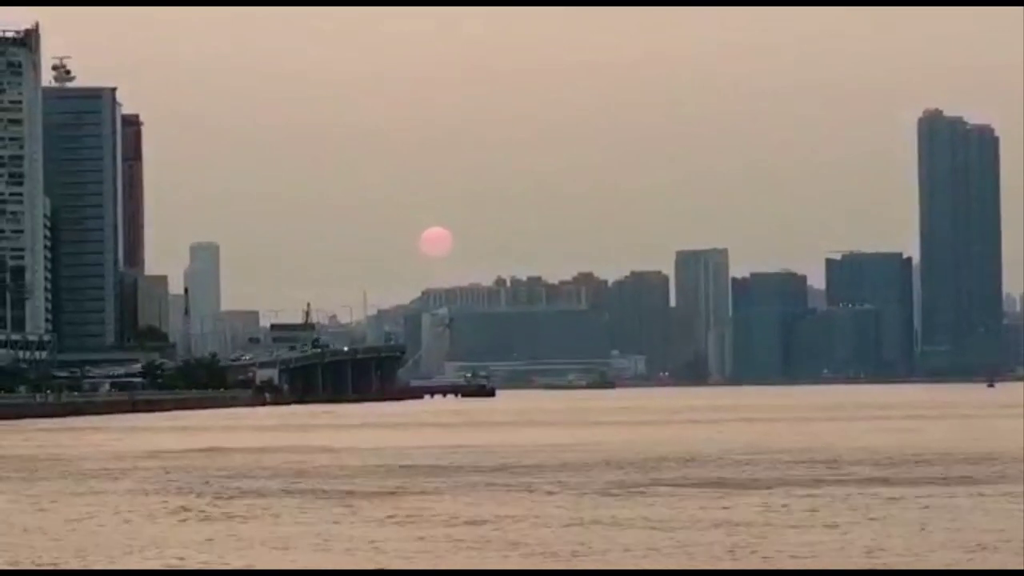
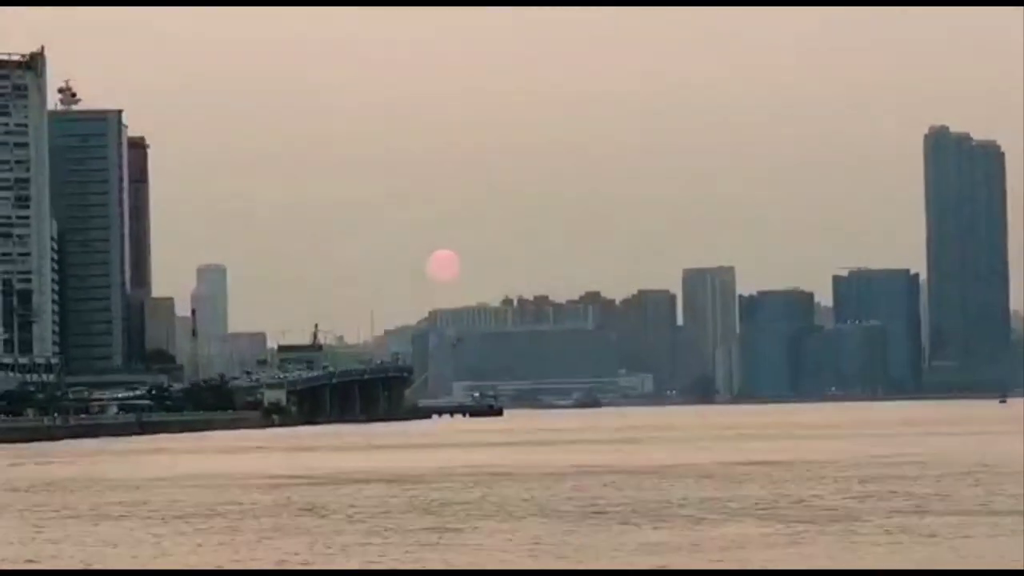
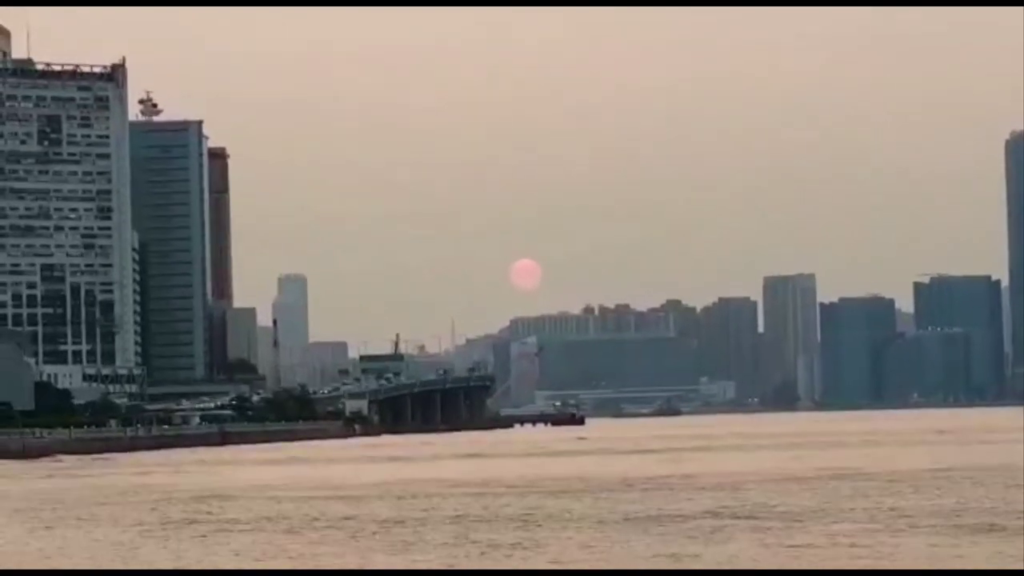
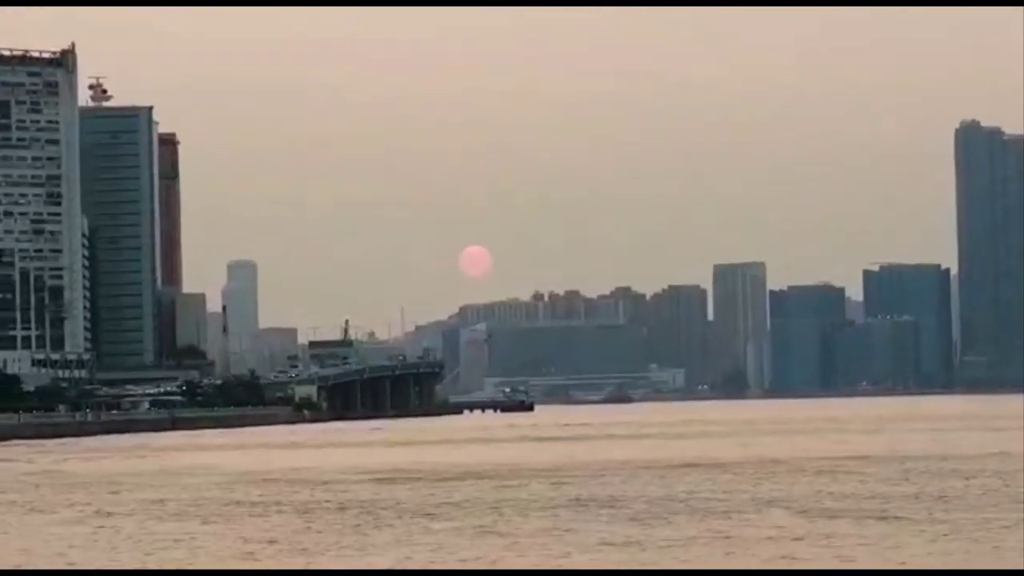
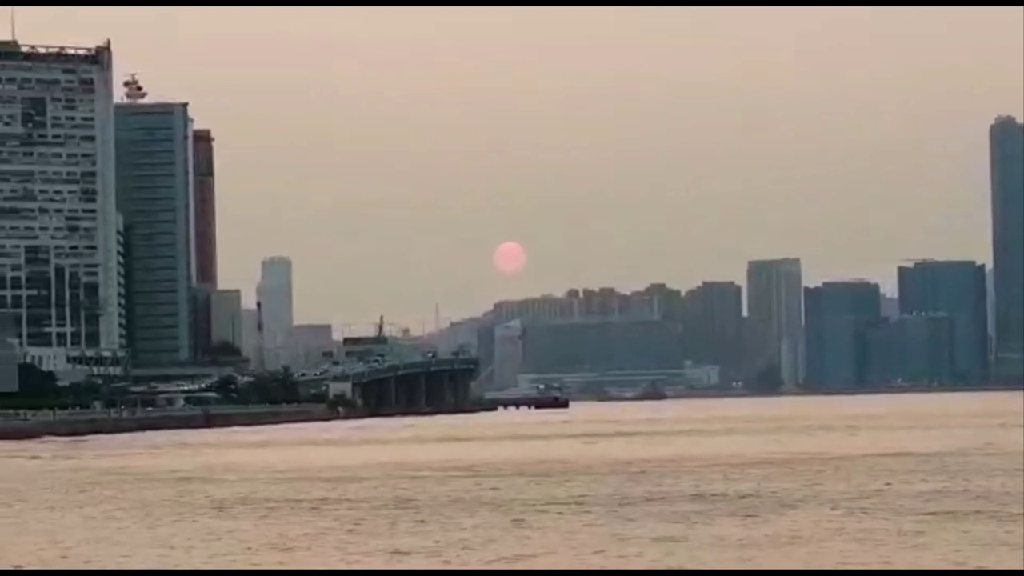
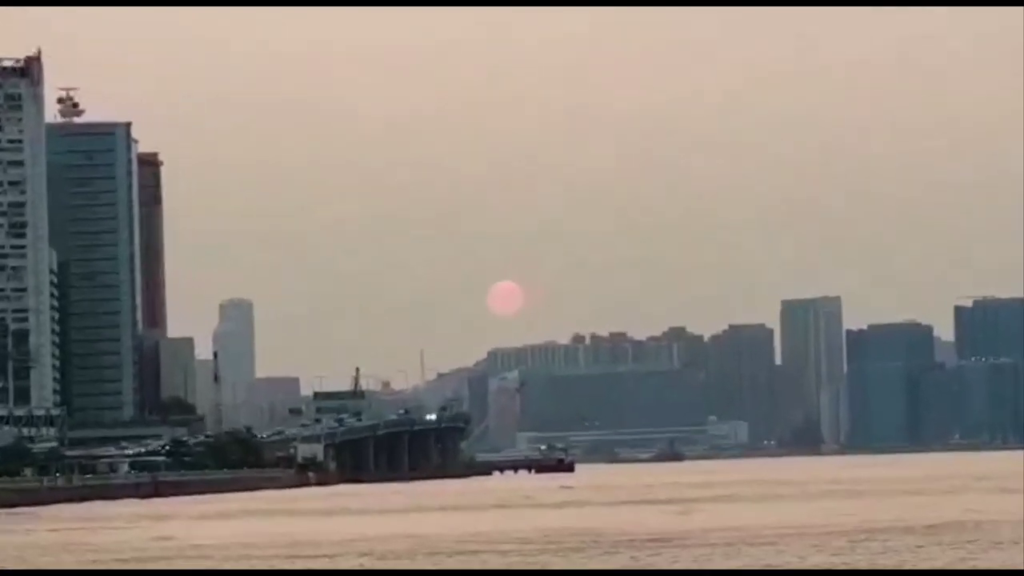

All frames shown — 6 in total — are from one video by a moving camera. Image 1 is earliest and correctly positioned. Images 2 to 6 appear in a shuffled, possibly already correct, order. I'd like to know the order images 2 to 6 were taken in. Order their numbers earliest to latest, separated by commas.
2, 4, 5, 3, 6
